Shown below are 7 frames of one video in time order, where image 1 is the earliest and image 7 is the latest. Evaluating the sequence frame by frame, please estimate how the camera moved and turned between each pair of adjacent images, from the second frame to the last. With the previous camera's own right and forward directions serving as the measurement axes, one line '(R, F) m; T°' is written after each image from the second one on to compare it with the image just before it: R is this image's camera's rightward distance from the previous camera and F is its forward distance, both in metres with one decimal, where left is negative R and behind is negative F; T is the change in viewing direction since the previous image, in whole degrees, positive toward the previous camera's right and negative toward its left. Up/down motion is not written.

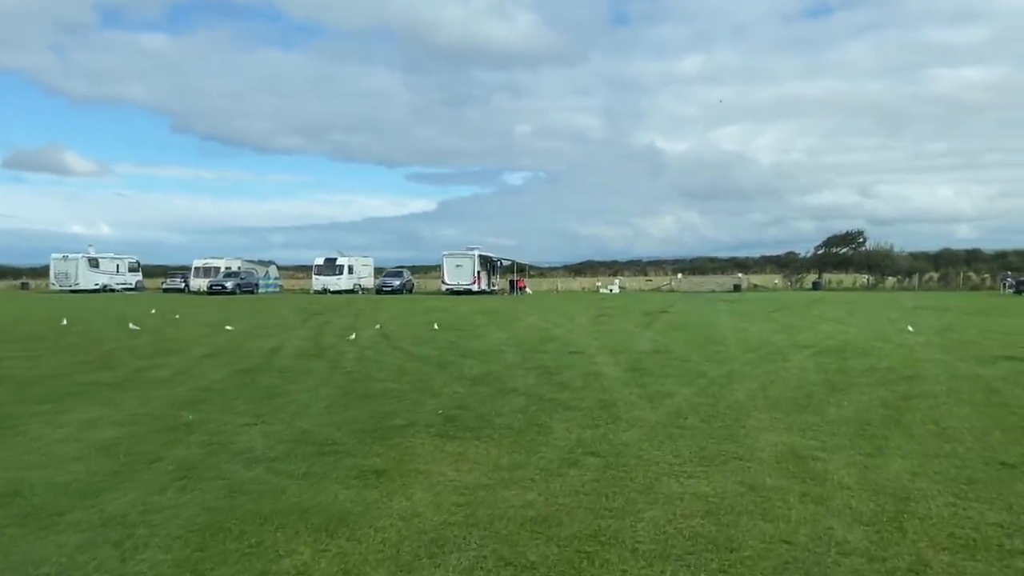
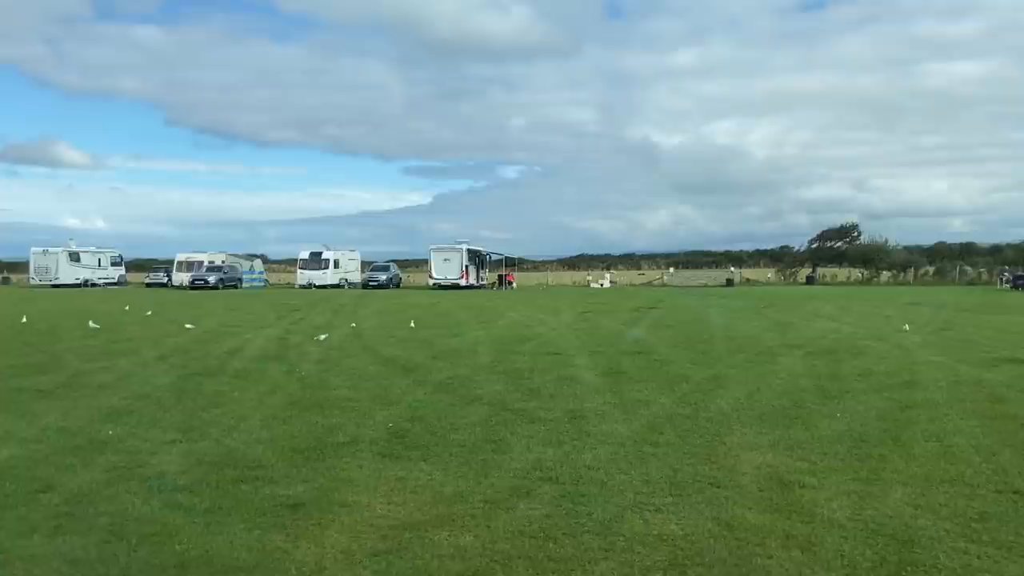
(+0.5, +1.1) m; 0°
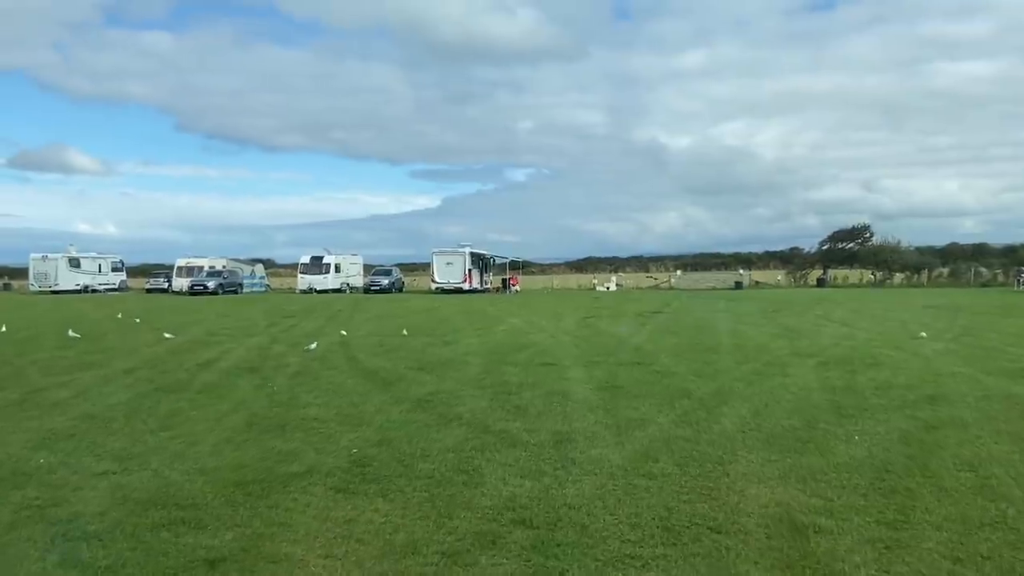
(+0.4, +1.1) m; -1°
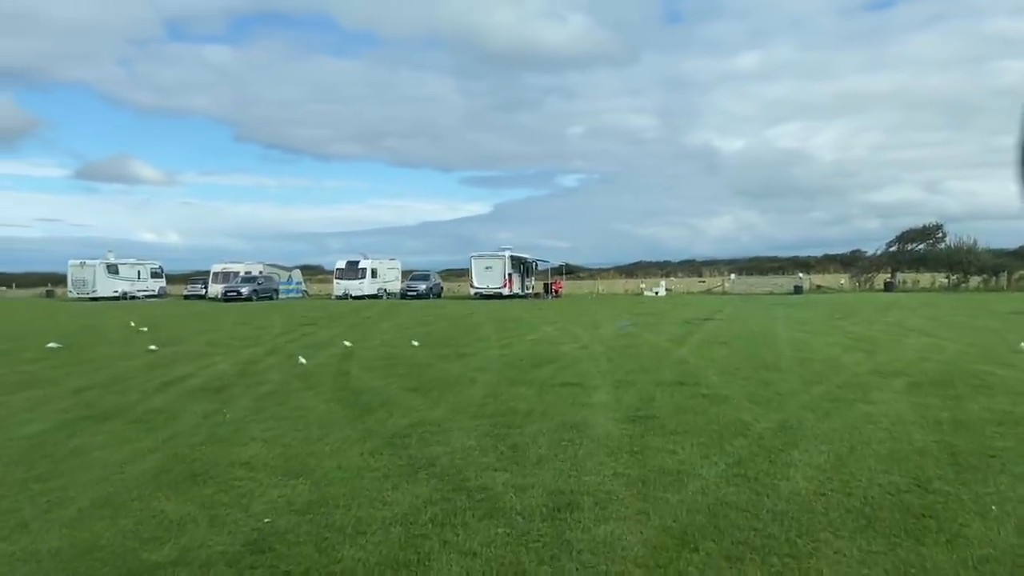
(+0.6, +2.8) m; -4°
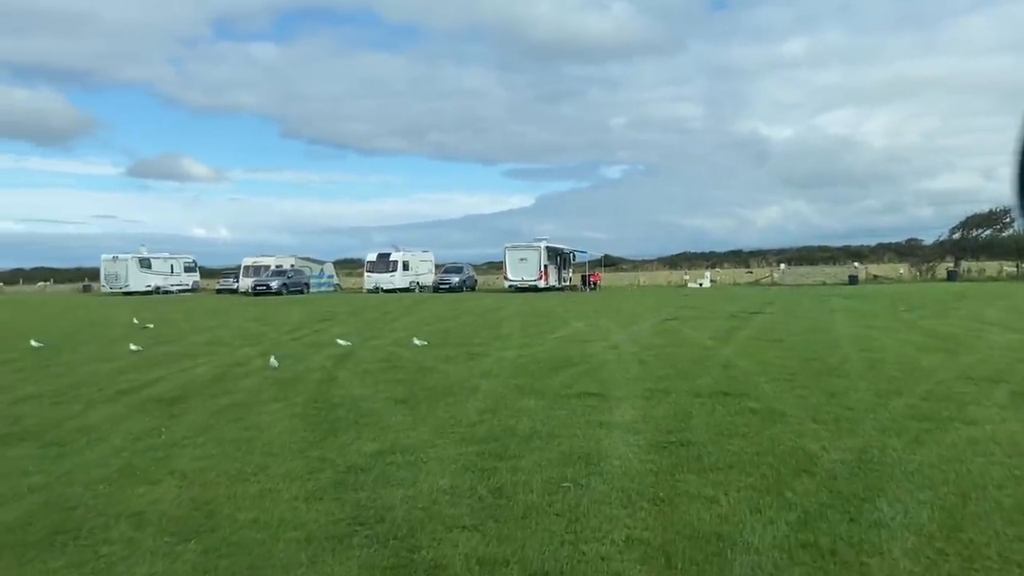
(+0.5, +2.2) m; -3°
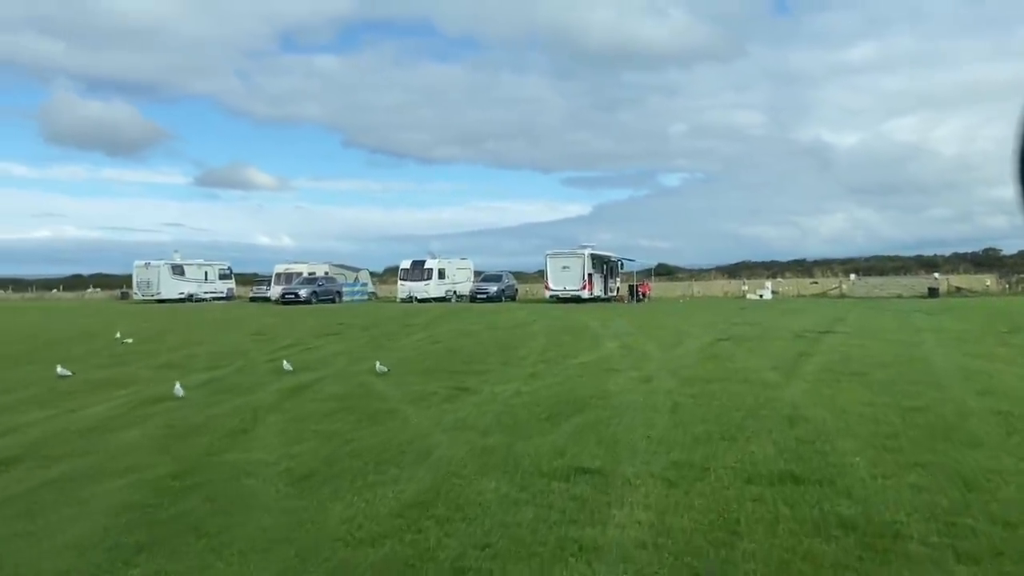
(+0.9, +3.7) m; -4°
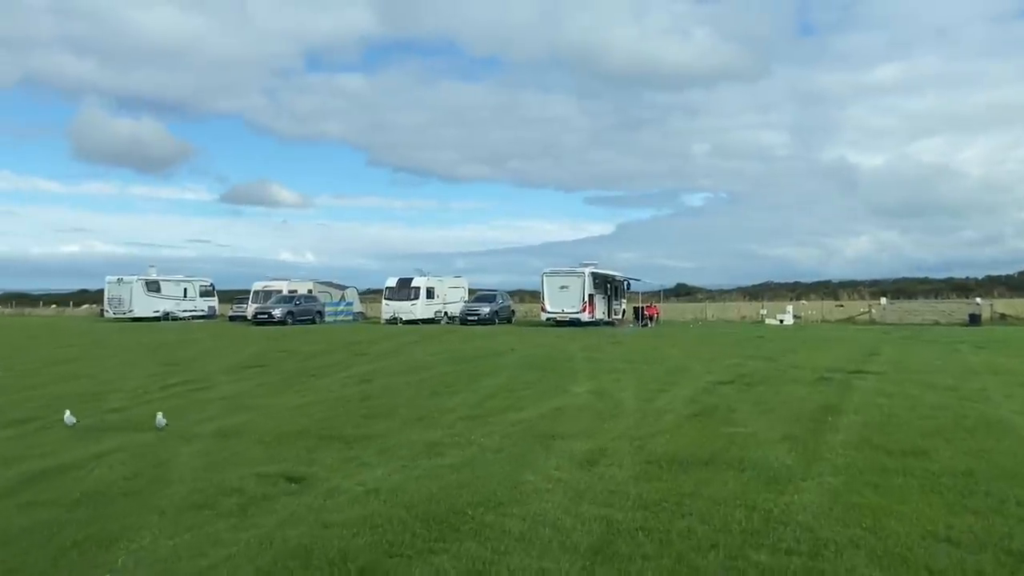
(+1.6, +4.5) m; -2°
